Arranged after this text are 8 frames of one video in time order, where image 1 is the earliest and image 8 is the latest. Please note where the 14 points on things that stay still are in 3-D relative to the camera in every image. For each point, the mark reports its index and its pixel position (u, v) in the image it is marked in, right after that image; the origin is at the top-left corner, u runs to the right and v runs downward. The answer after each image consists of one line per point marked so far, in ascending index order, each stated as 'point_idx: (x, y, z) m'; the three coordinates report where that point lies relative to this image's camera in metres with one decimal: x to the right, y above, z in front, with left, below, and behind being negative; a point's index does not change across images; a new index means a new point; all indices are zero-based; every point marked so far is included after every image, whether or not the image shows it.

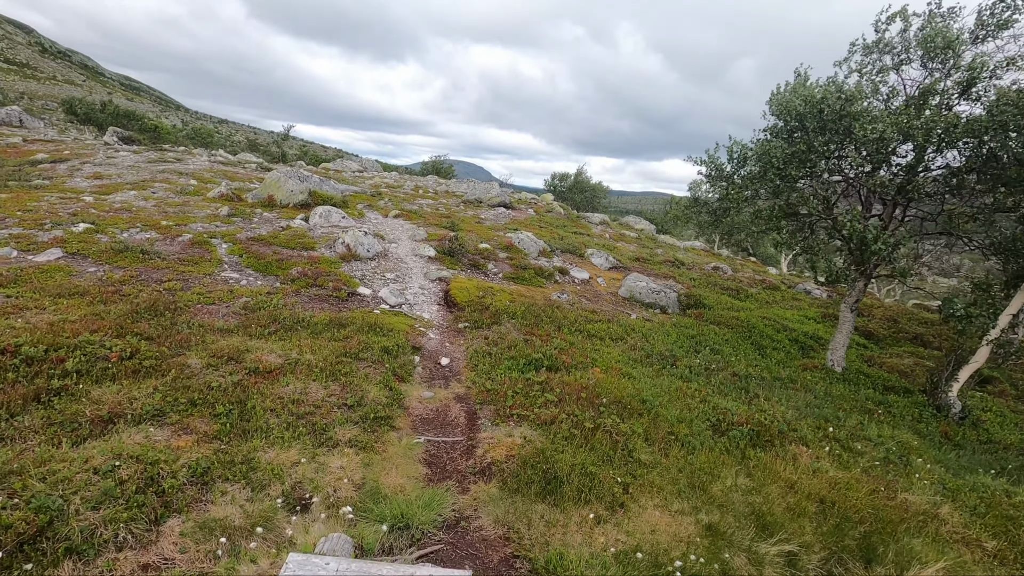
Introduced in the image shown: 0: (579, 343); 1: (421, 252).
0: (+1.5, -1.3, +12.0) m
1: (-2.9, +1.1, +16.8) m
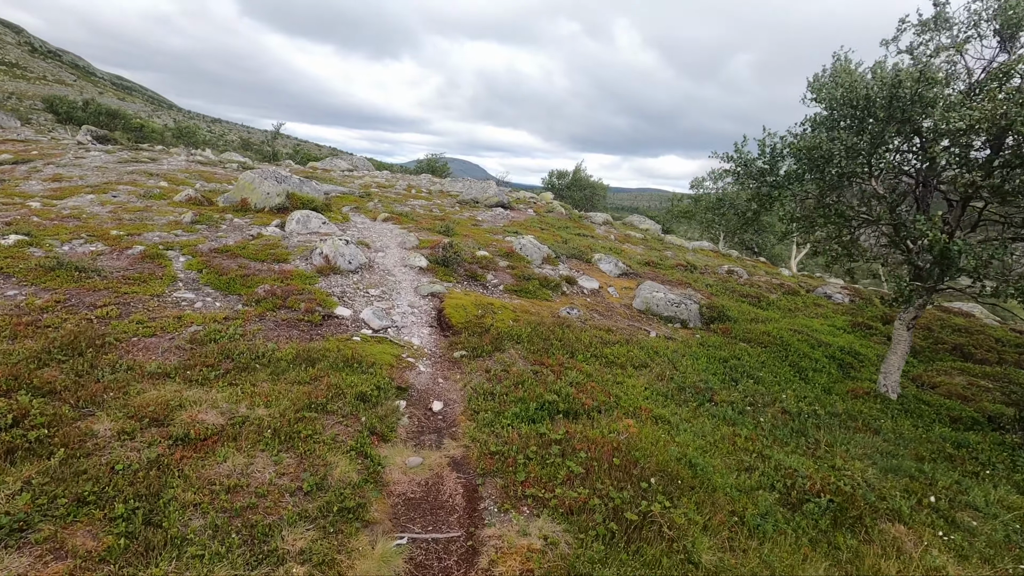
0: (+1.6, -1.7, +10.1) m
1: (-2.8, +0.7, +14.9) m
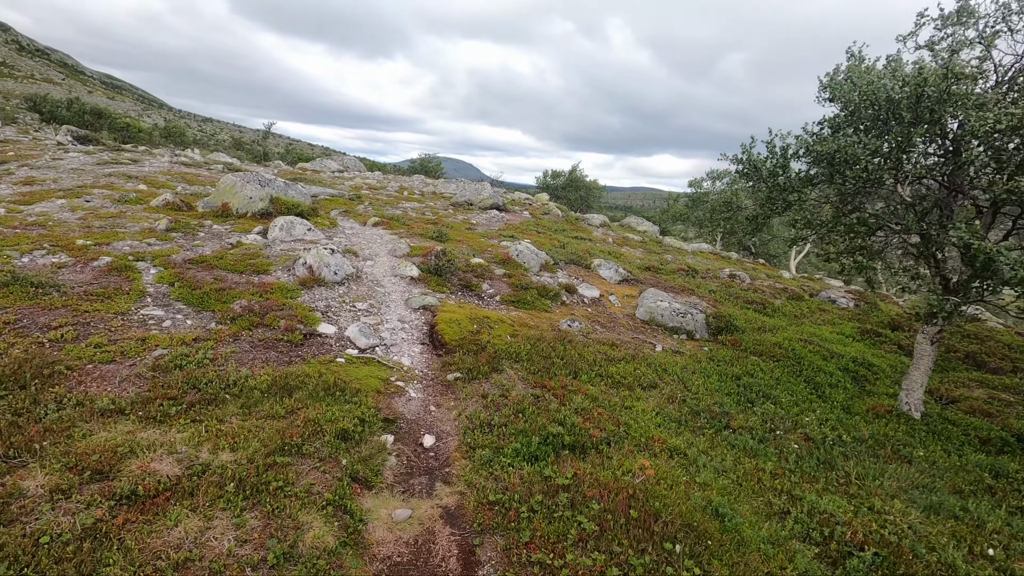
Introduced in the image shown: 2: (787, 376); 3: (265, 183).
0: (+1.6, -1.9, +9.3) m
1: (-2.9, +0.4, +14.0) m
2: (+6.3, -2.0, +12.1) m
3: (-8.2, +3.5, +17.8) m
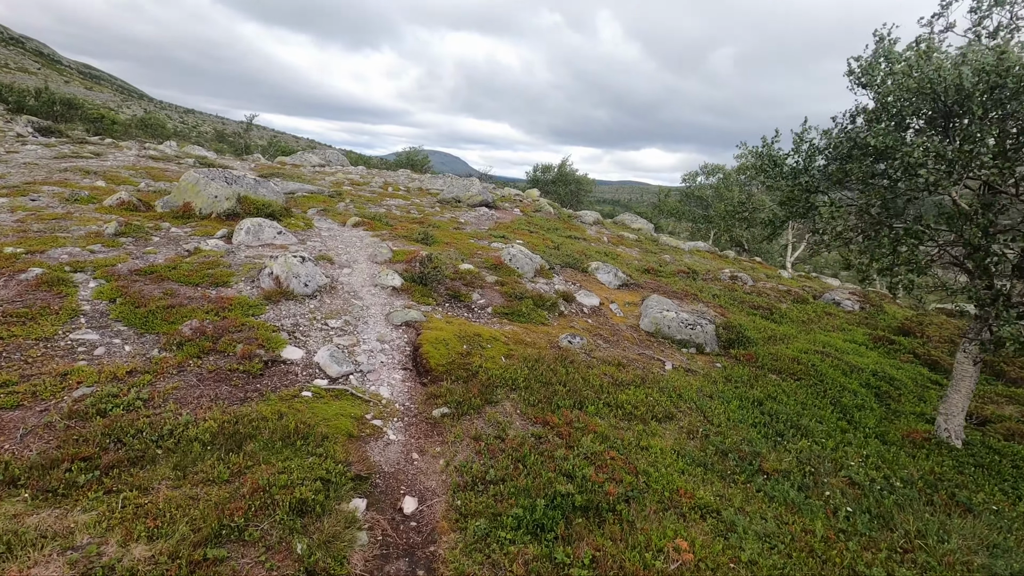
0: (+1.5, -2.2, +8.0) m
1: (-3.0, +0.2, +12.5) m
2: (+6.2, -2.2, +10.9) m
3: (-8.5, +3.3, +16.2) m
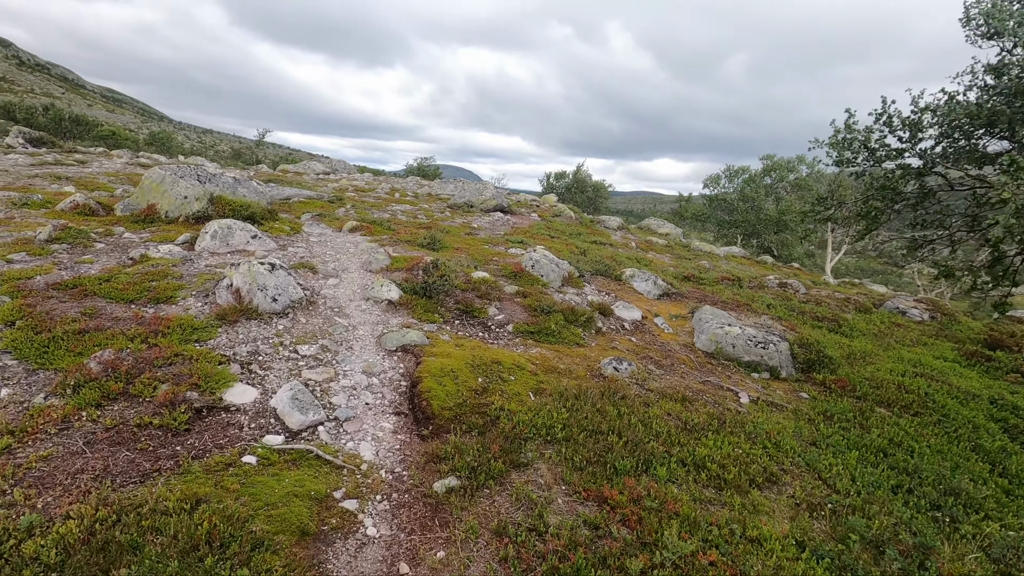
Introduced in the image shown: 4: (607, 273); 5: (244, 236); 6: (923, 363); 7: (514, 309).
0: (+1.9, -2.3, +5.3) m
1: (-2.6, -0.1, +10.0) m
2: (+6.6, -2.3, +8.1) m
3: (-7.9, +2.8, +13.9) m
4: (+2.9, +0.5, +16.3) m
5: (-5.7, +1.1, +11.4) m
6: (+10.4, -1.9, +13.6) m
7: (+0.1, -0.4, +11.0) m
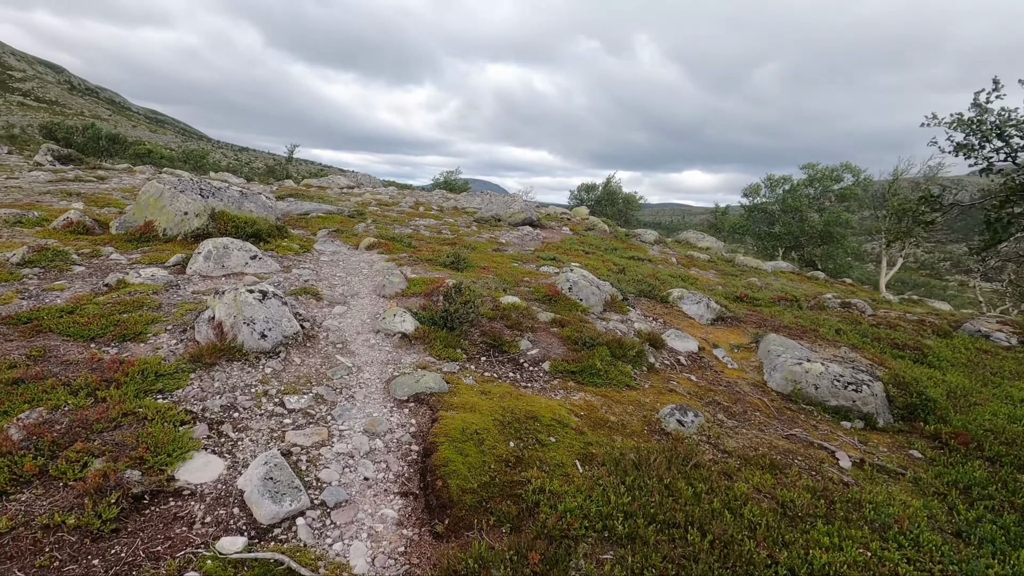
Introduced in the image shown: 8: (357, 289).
0: (+2.3, -2.7, +3.5) m
1: (-2.0, -0.6, +8.5) m
2: (+7.1, -2.8, +6.1) m
3: (-7.1, +2.2, +12.6) m
4: (+3.8, -0.2, +14.5) m
5: (-5.1, +0.6, +10.0) m
6: (+11.2, -2.5, +11.3) m
7: (+0.7, -0.9, +9.3) m
8: (-2.9, 0.0, +10.1) m
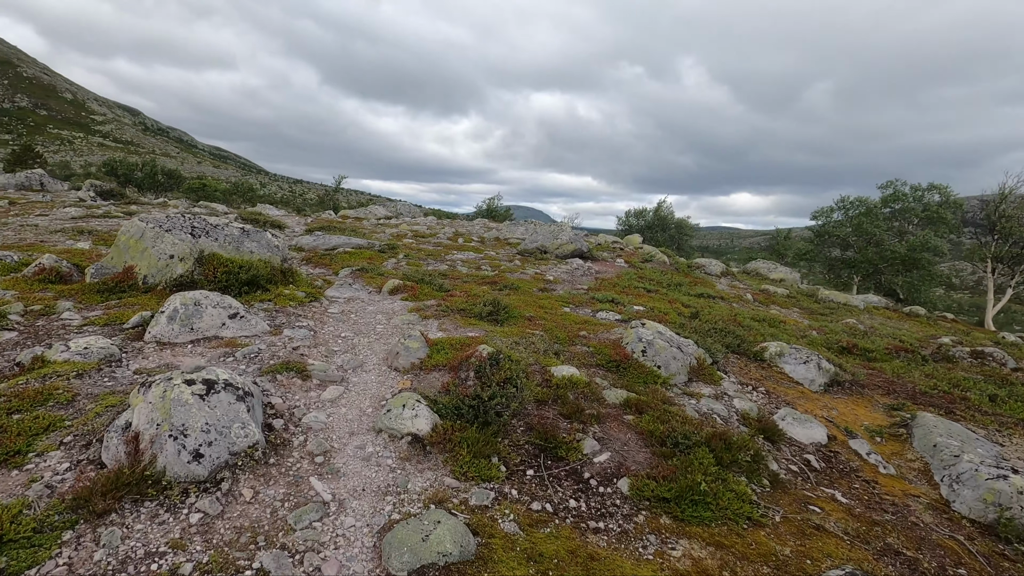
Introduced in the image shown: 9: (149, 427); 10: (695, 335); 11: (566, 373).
0: (+2.5, -3.3, +0.5) m
1: (-1.3, -1.5, +5.9) m
2: (+7.5, -3.5, +2.7) m
3: (-6.1, +1.1, +10.6) m
4: (+4.9, -1.3, +11.5) m
5: (-4.3, -0.4, +7.8) m
6: (+12.0, -3.4, +7.6) m
7: (+1.4, -1.8, +6.5) m
8: (-2.2, -1.0, +7.6) m
9: (-3.3, -1.2, +4.8) m
10: (+4.0, -1.0, +11.5) m
11: (+0.8, -1.2, +7.7) m
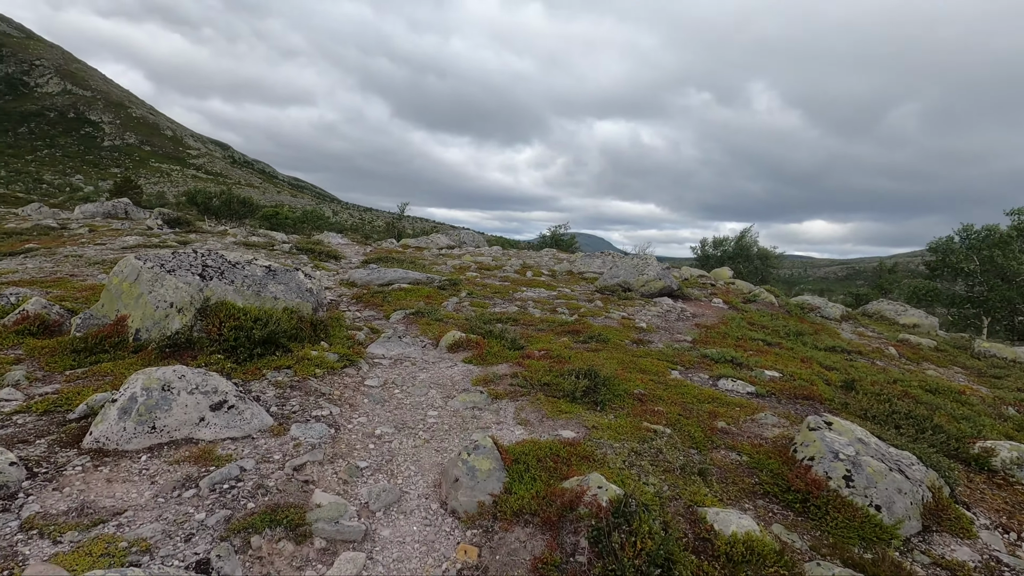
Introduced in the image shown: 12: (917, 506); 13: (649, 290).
0: (+2.8, -3.8, -2.9) m
1: (-0.4, -2.2, +3.0) m
2: (+8.0, -4.1, -1.3) m
3: (-4.6, +0.3, +8.4) m
4: (+6.4, -2.4, +7.8) m
5: (-3.1, -1.1, +5.3) m
6: (+13.0, -4.4, +3.1) m
7: (+2.4, -2.6, +3.3) m
8: (-1.0, -1.8, +4.8) m
9: (-2.4, -1.8, +2.2) m
10: (+5.5, -2.1, +8.0) m
11: (+1.9, -2.1, +4.6) m
12: (+4.1, -2.2, +5.4) m
13: (+5.0, -0.1, +19.5) m
